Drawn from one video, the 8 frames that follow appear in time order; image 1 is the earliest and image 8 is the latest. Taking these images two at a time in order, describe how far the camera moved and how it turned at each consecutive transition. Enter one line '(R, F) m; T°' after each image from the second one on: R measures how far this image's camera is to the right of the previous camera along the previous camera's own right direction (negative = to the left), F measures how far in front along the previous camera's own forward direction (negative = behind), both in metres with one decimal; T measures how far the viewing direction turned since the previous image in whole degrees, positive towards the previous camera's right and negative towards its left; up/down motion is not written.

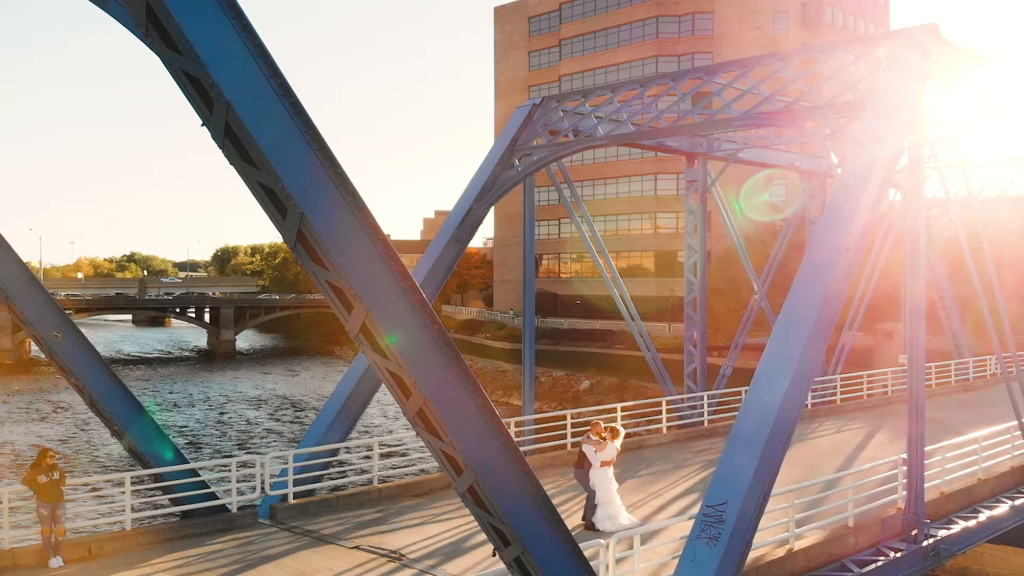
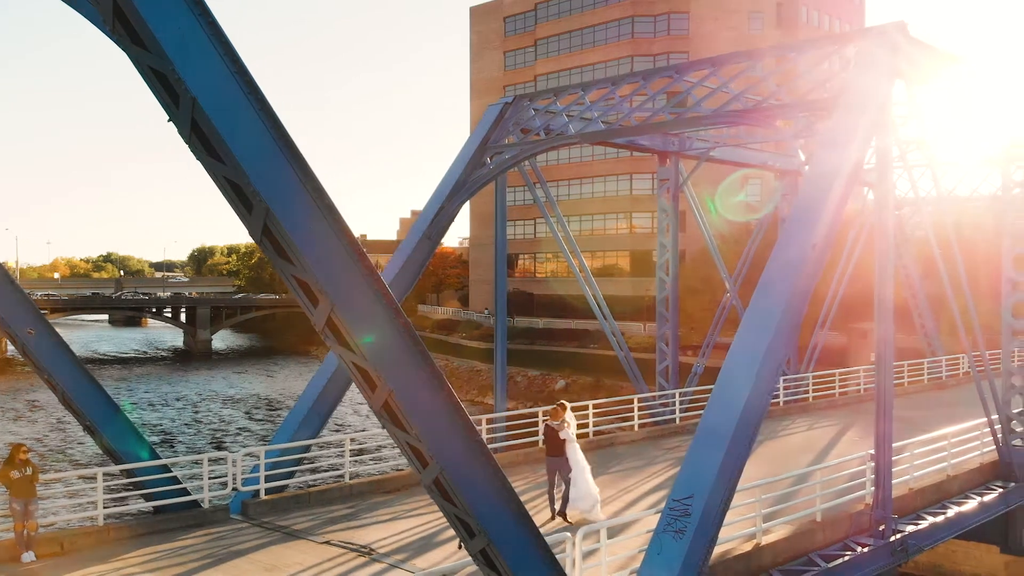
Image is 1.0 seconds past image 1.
(+0.1, 0.0) m; +1°
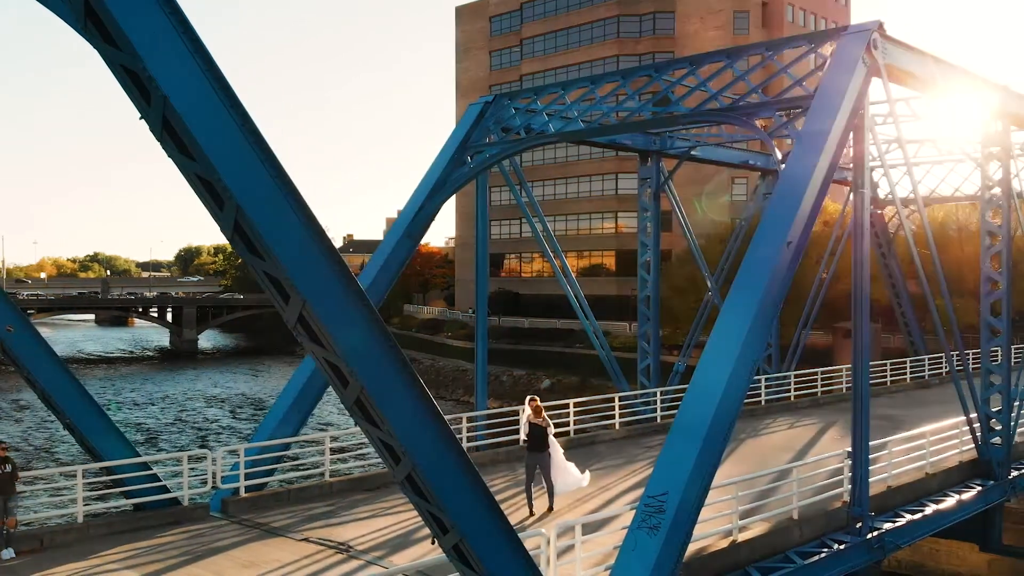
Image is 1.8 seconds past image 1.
(+0.1, 0.0) m; +1°
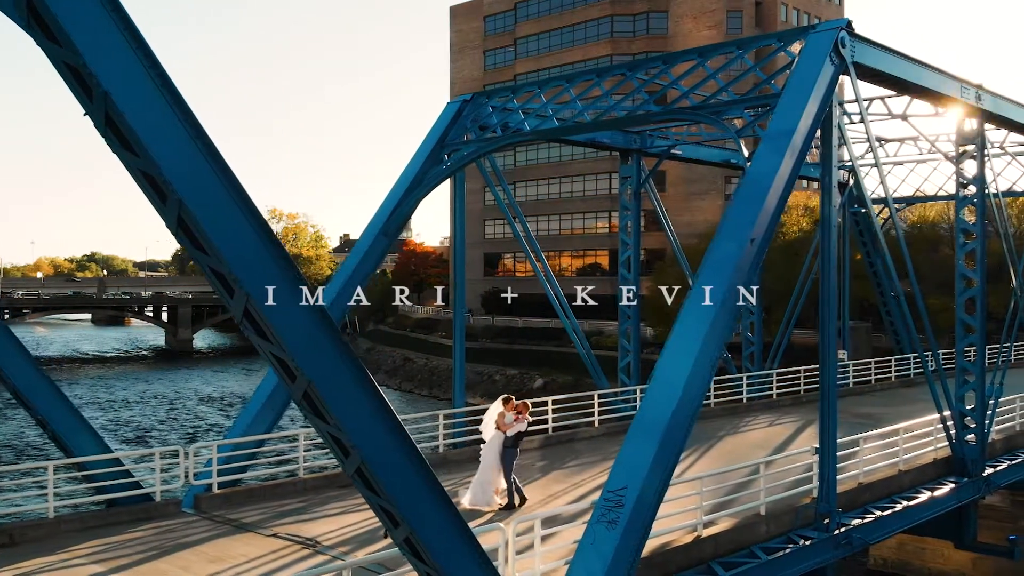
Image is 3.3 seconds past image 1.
(+0.4, -0.1) m; 0°
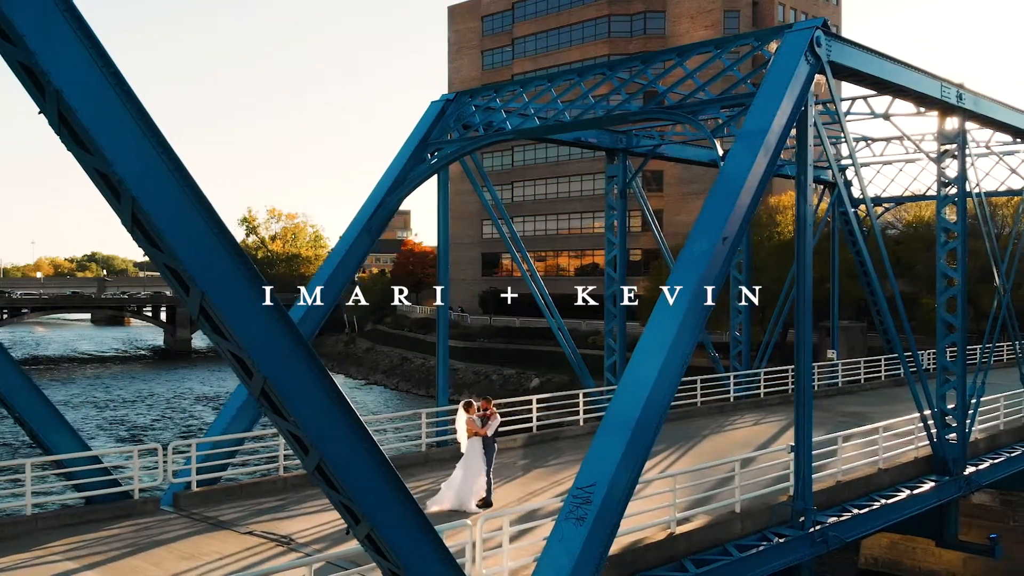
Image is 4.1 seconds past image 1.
(+0.3, 0.0) m; 0°
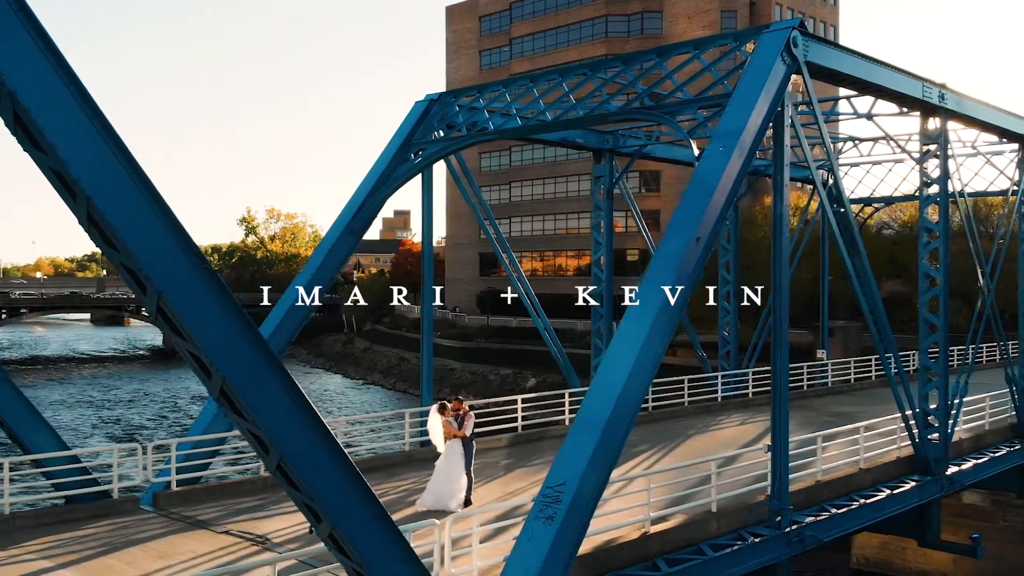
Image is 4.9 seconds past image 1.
(+0.3, 0.0) m; 0°
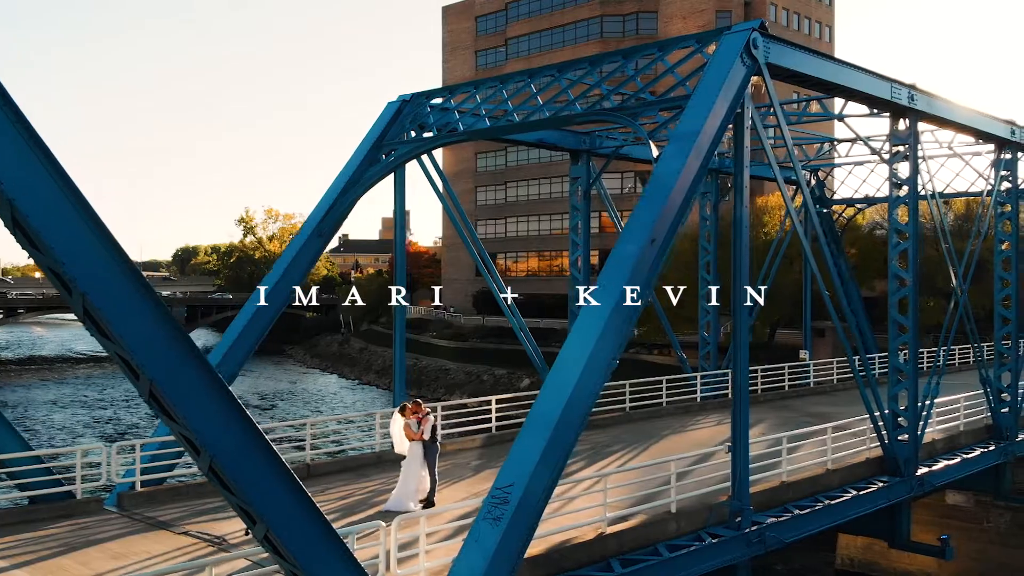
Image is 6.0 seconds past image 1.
(+0.5, 0.0) m; 0°
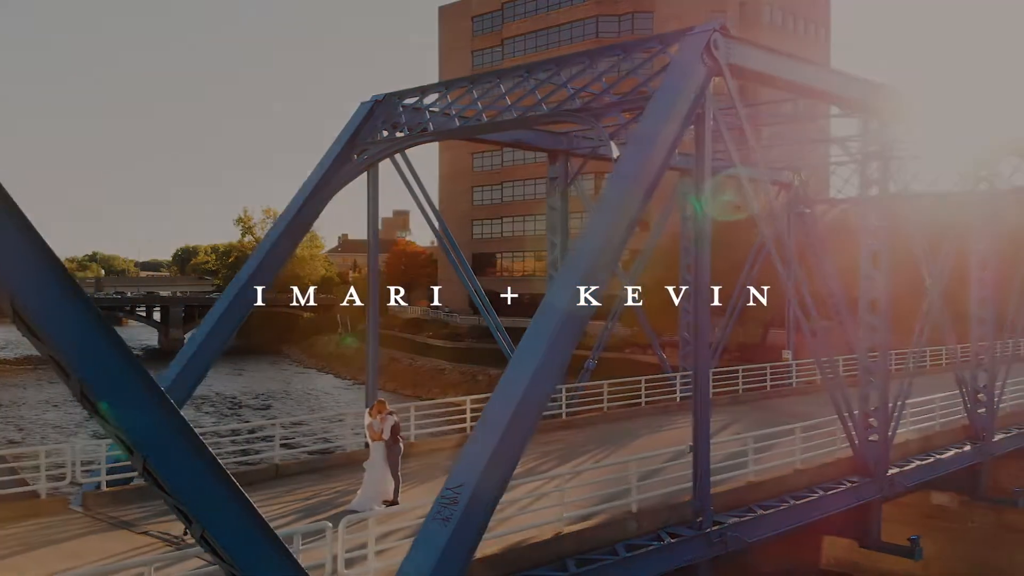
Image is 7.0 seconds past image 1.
(+0.5, 0.0) m; 0°
